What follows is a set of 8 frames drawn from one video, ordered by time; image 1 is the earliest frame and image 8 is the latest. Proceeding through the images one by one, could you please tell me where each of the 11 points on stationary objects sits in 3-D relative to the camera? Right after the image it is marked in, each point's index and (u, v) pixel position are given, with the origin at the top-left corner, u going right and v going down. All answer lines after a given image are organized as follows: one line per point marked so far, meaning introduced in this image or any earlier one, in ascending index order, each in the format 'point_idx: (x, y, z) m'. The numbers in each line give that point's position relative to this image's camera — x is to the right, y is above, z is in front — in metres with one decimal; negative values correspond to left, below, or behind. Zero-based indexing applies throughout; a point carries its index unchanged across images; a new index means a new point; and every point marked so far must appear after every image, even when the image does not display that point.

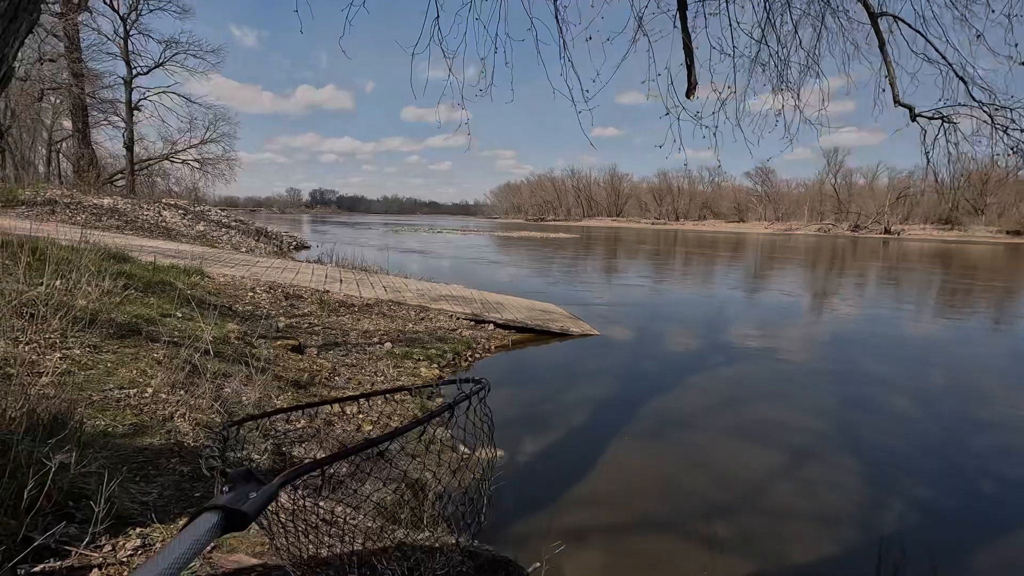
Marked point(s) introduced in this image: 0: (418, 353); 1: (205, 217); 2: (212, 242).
0: (-1.1, -0.8, +6.6) m
1: (-8.9, +2.0, +15.5) m
2: (-6.9, +1.1, +12.3) m
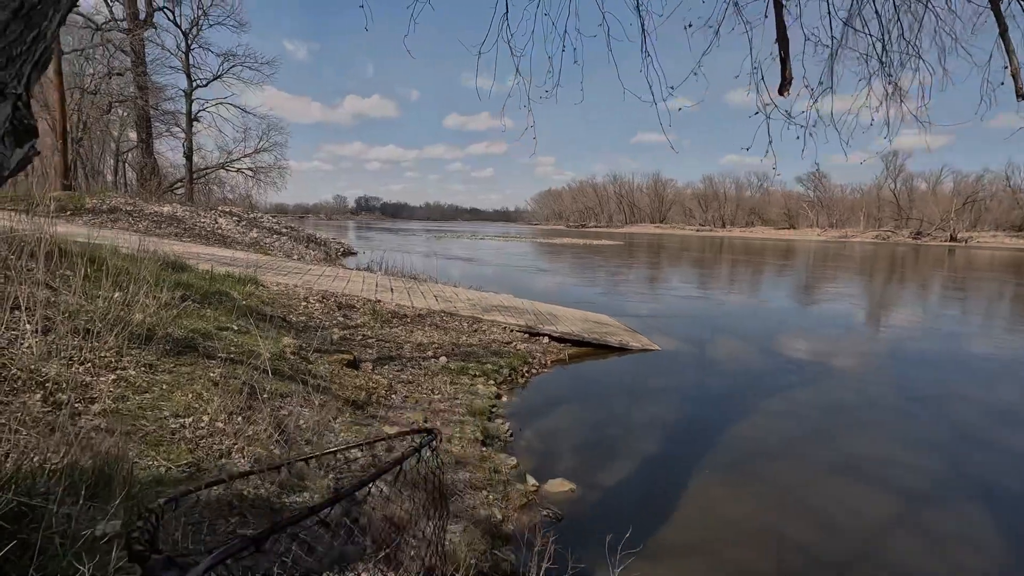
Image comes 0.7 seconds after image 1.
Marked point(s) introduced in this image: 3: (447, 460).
0: (-0.4, -1.0, +6.3) m
1: (-7.5, +1.9, +15.7) m
2: (-5.7, +0.9, +12.4) m
3: (-0.5, -1.3, +3.9) m
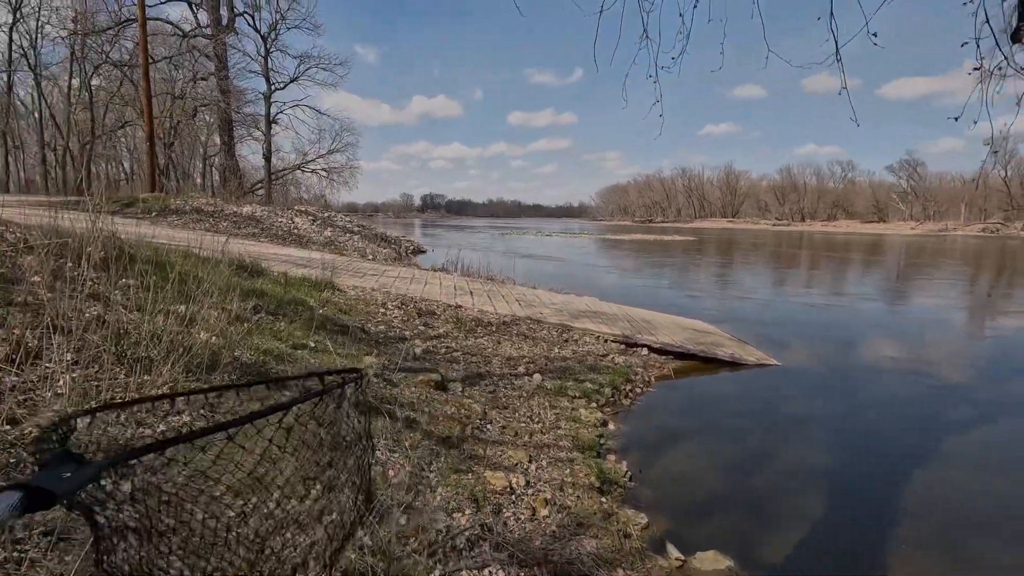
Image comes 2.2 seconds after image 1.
0: (+0.6, -1.0, +5.4) m
1: (-5.3, +1.9, +15.6) m
2: (-3.9, +0.9, +12.1) m
3: (+0.3, -1.3, +3.1) m
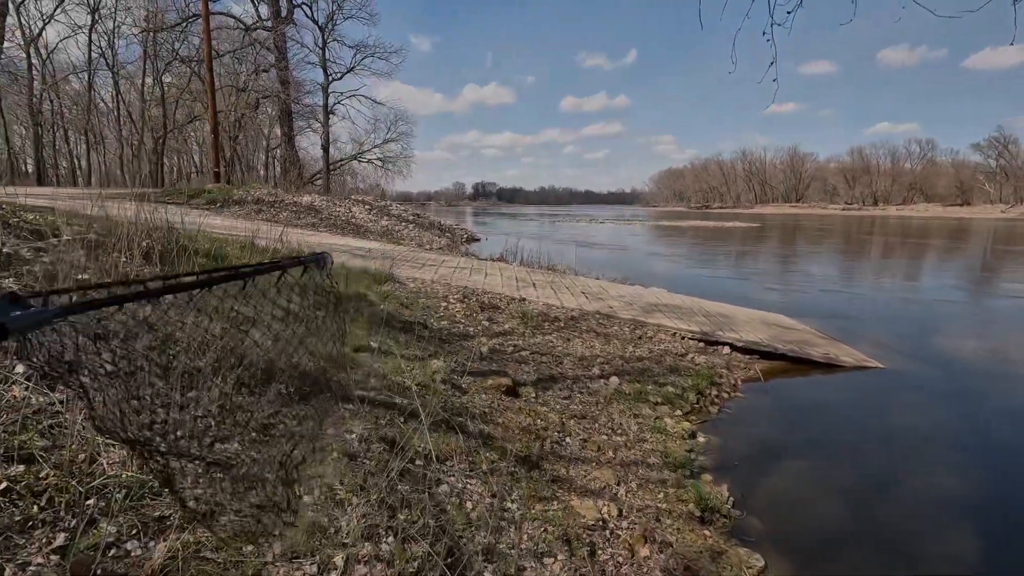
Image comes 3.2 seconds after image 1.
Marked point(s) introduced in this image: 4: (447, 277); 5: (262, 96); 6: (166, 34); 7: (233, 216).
0: (+1.3, -1.0, +4.9) m
1: (-3.6, +2.2, +15.5) m
2: (-2.6, +1.1, +11.9) m
3: (+0.8, -1.3, +2.6) m
4: (-0.9, +0.2, +7.6) m
5: (-8.9, +6.9, +19.2) m
6: (-12.5, +9.2, +19.4) m
7: (-4.9, +1.3, +9.4) m
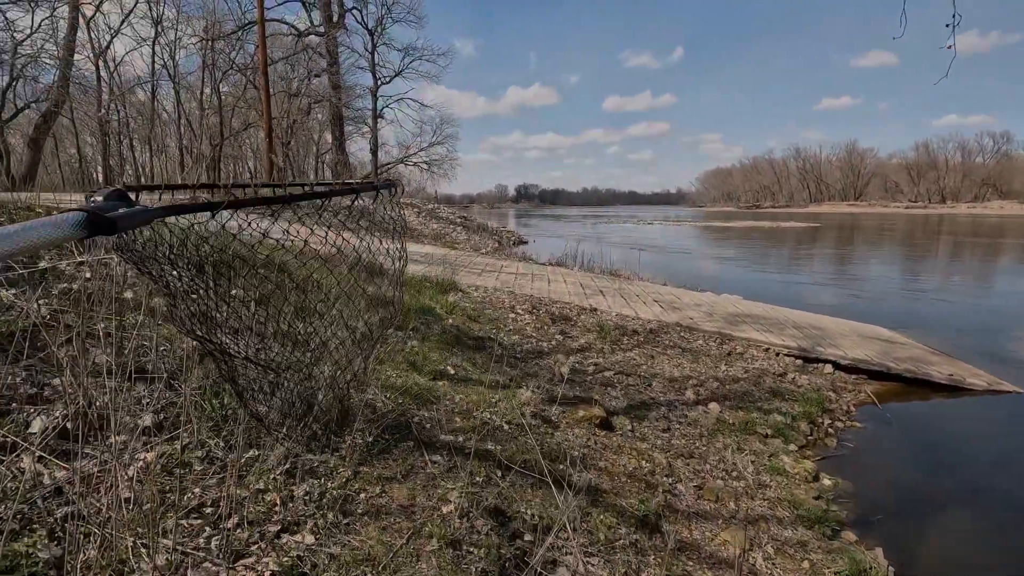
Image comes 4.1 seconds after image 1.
0: (+2.0, -1.1, +4.2) m
1: (-2.1, +2.1, +15.2) m
2: (-1.3, +1.0, +11.6) m
3: (+1.3, -1.4, +1.9) m
4: (0.0, +0.1, +7.0) m
5: (-7.1, +6.7, +19.3) m
6: (-10.6, +9.0, +19.7) m
7: (-3.9, +1.2, +9.2) m
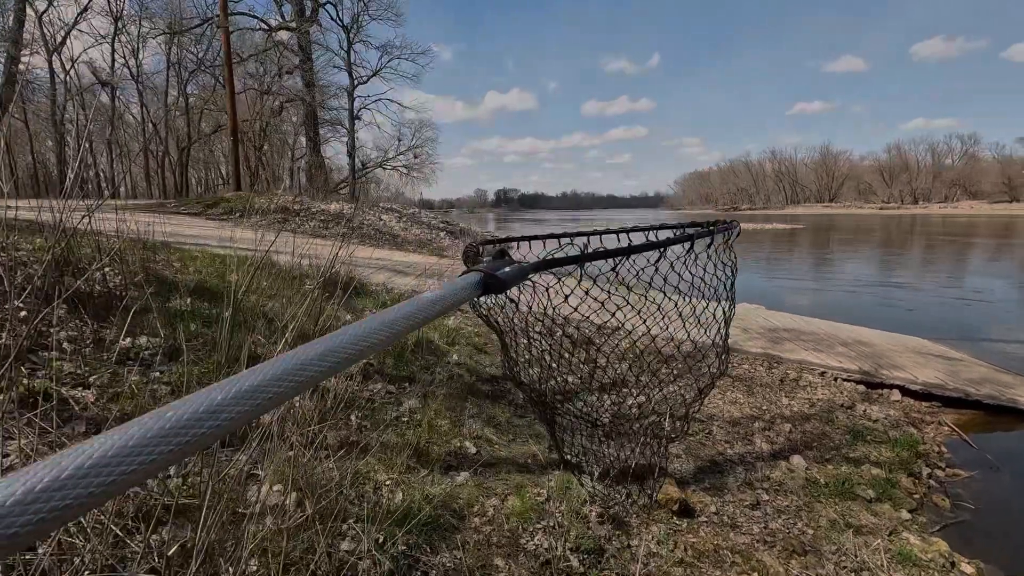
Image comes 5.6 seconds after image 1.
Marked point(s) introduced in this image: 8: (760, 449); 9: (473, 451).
0: (+2.1, -1.2, +3.3) m
1: (-2.4, +1.8, +14.2) m
2: (-1.5, +0.8, +10.5) m
3: (+1.5, -1.5, +1.0) m
4: (0.0, -0.1, +6.0) m
5: (-7.6, +6.4, +18.1) m
6: (-11.2, +8.6, +18.4) m
7: (-4.0, +0.9, +8.1) m
8: (+1.6, -1.0, +3.4) m
9: (-0.1, -0.6, +2.3) m
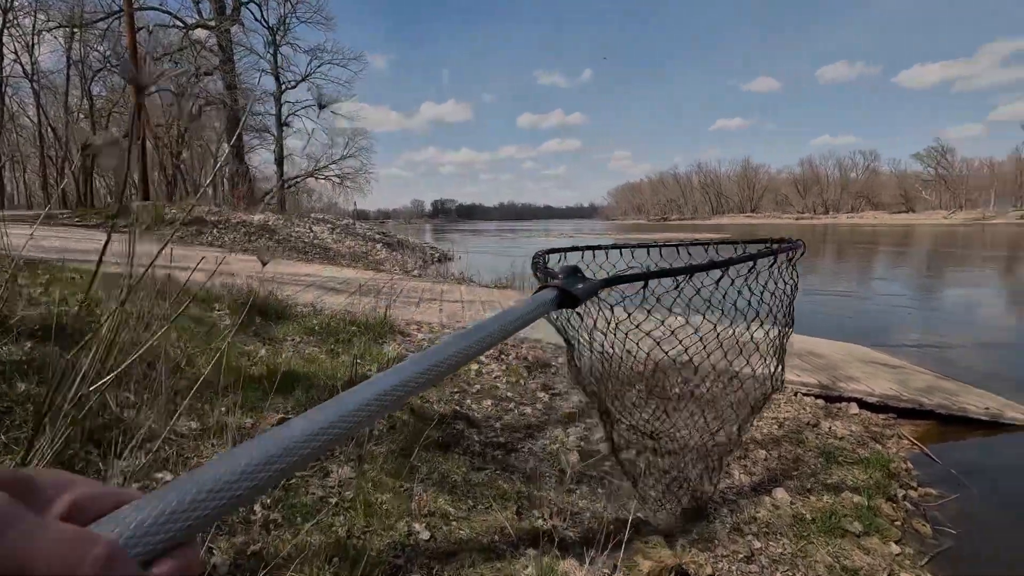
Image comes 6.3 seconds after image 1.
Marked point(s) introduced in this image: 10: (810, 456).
0: (+1.9, -1.3, +3.0) m
1: (-3.9, +1.4, +13.4) m
2: (-2.6, +0.5, +9.8) m
3: (+1.5, -1.6, +0.7) m
4: (-0.6, -0.3, +5.5) m
5: (-9.6, +5.8, +16.7) m
6: (-13.2, +8.0, +16.7) m
7: (-4.7, +0.6, +7.1) m
8: (+1.3, -1.1, +3.1) m
9: (-0.3, -0.7, +1.8) m
10: (+2.1, -1.1, +3.7) m
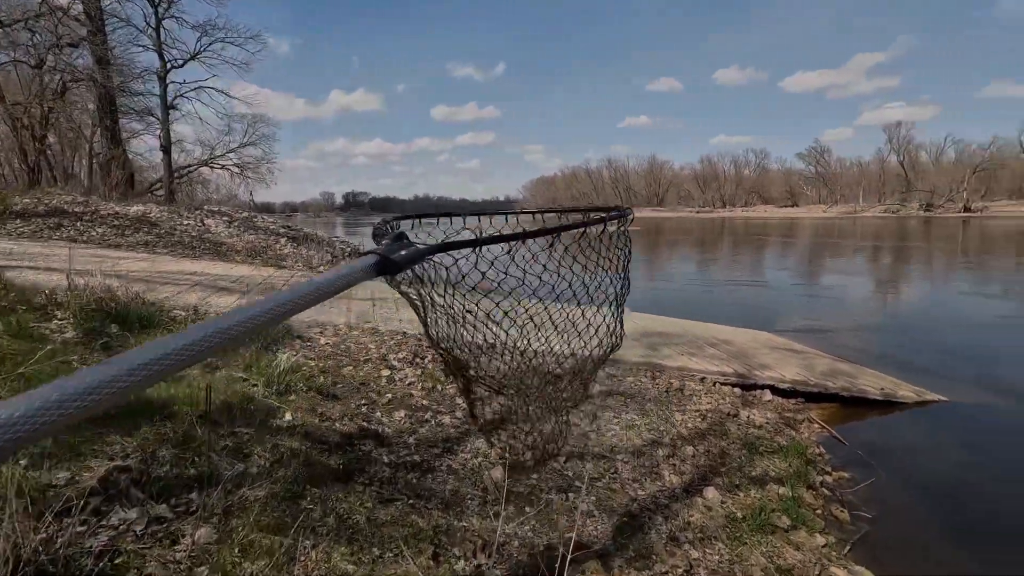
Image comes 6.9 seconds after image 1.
0: (+1.5, -1.2, +3.0) m
1: (-5.9, +1.5, +12.3) m
2: (-4.0, +0.5, +9.0) m
3: (+1.5, -1.6, +0.6) m
4: (-1.4, -0.3, +5.1) m
5: (-12.1, +5.8, +14.7) m
6: (-15.8, +7.9, +14.1) m
7: (-5.8, +0.6, +6.0) m
8: (+0.9, -1.1, +3.0) m
9: (-0.5, -0.7, +1.4) m
10: (+1.5, -1.1, +3.6) m
